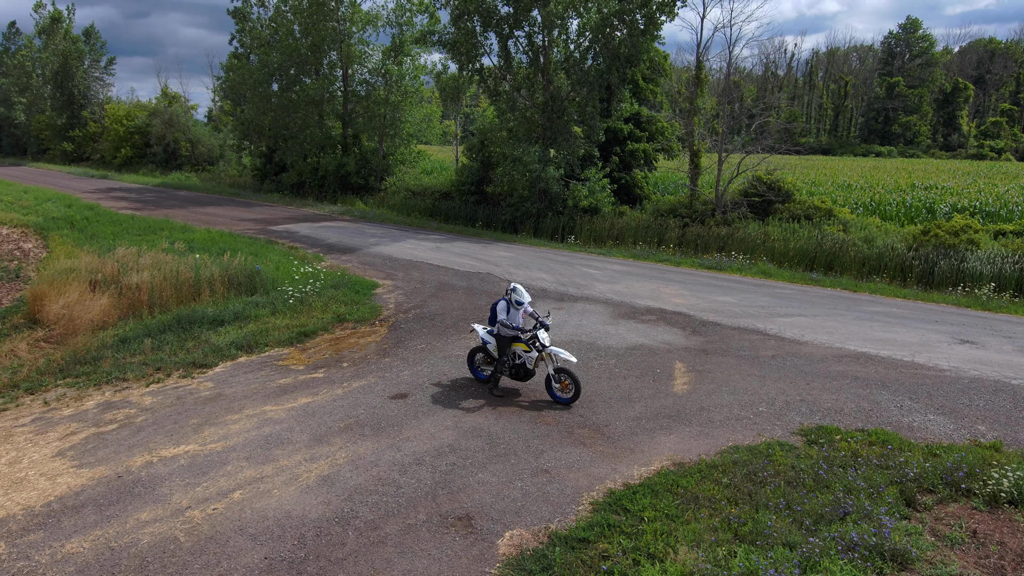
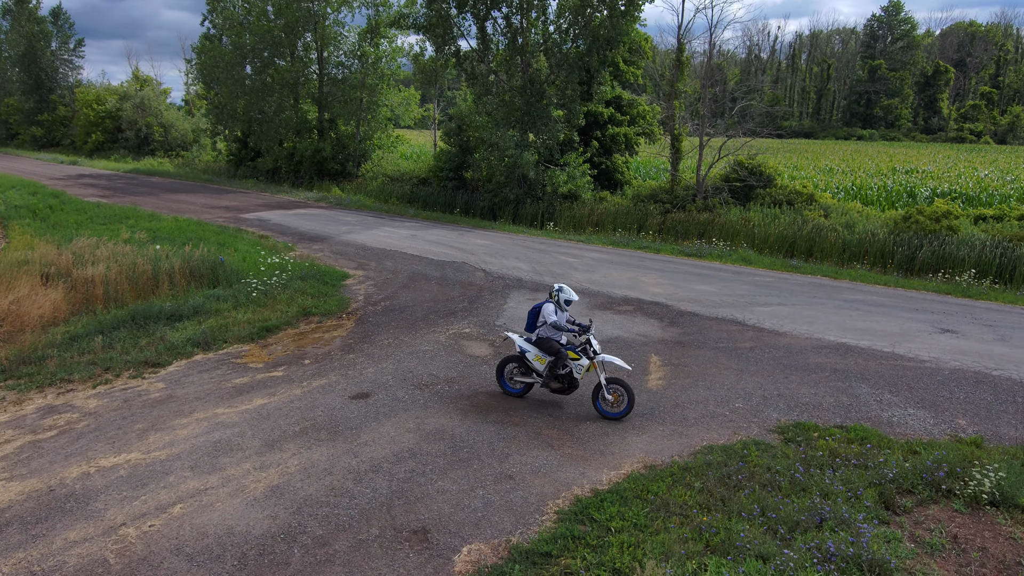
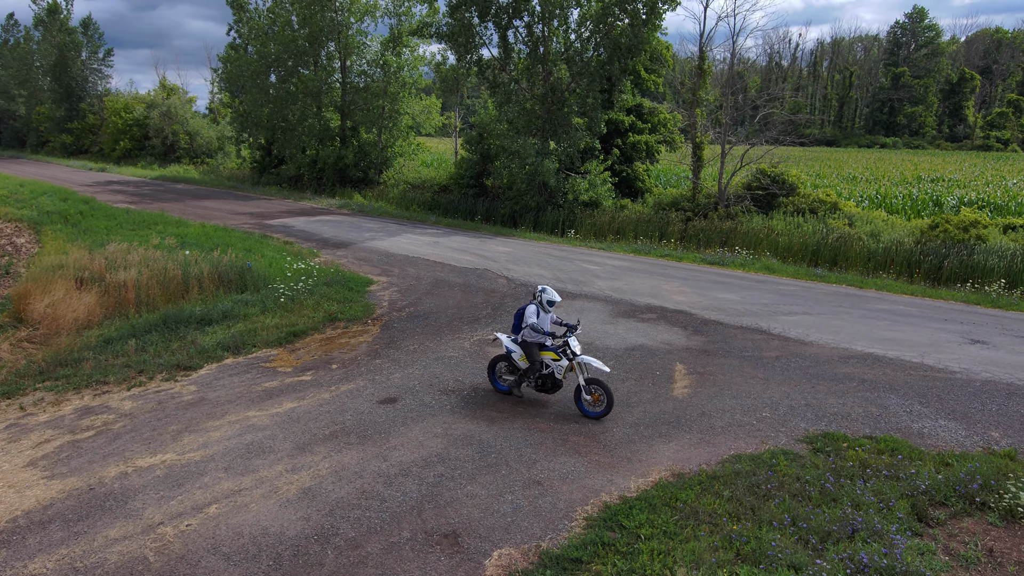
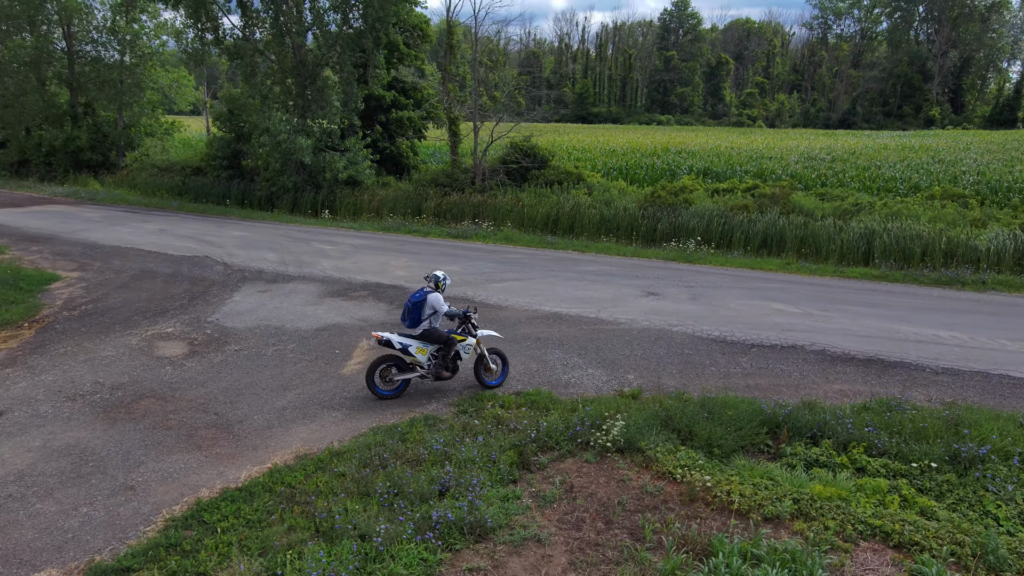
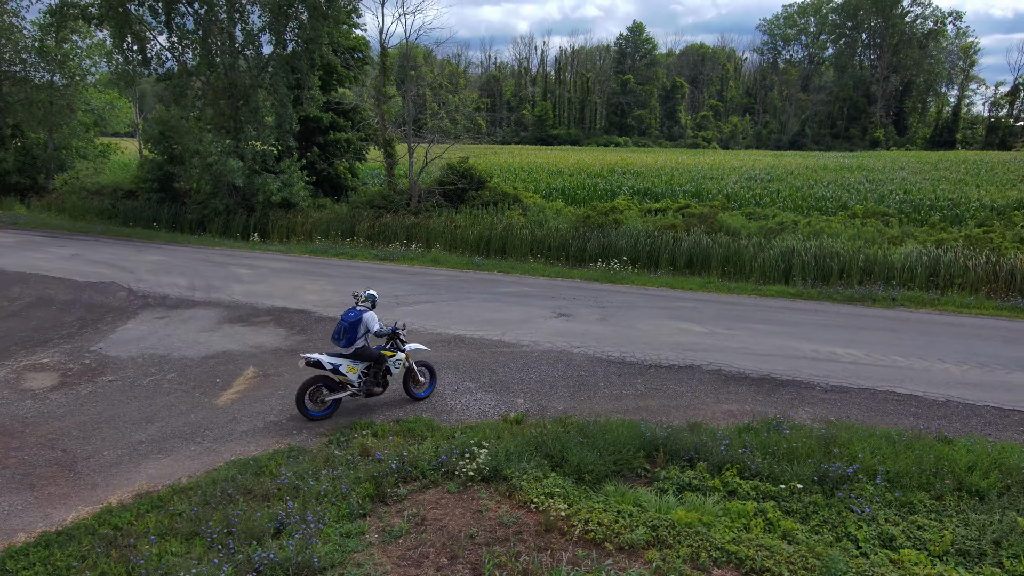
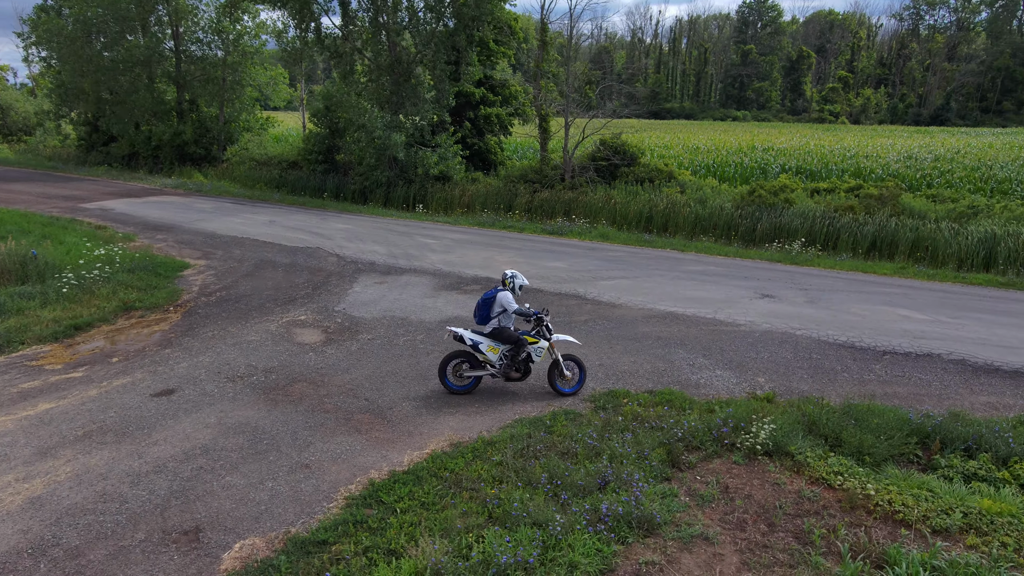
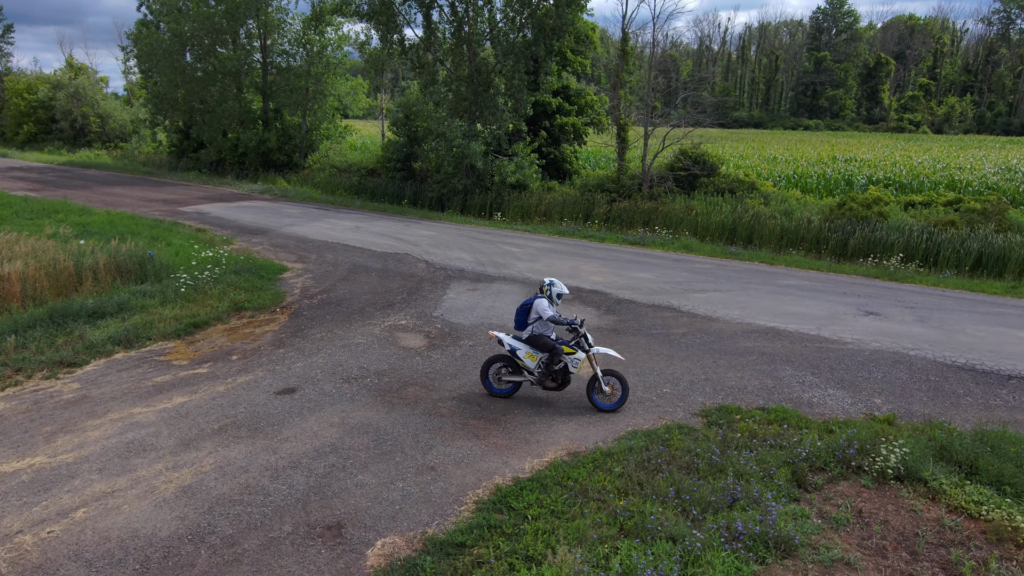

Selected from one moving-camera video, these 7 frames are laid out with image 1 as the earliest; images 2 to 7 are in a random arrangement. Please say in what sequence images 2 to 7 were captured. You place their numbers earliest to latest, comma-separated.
3, 2, 7, 6, 4, 5
